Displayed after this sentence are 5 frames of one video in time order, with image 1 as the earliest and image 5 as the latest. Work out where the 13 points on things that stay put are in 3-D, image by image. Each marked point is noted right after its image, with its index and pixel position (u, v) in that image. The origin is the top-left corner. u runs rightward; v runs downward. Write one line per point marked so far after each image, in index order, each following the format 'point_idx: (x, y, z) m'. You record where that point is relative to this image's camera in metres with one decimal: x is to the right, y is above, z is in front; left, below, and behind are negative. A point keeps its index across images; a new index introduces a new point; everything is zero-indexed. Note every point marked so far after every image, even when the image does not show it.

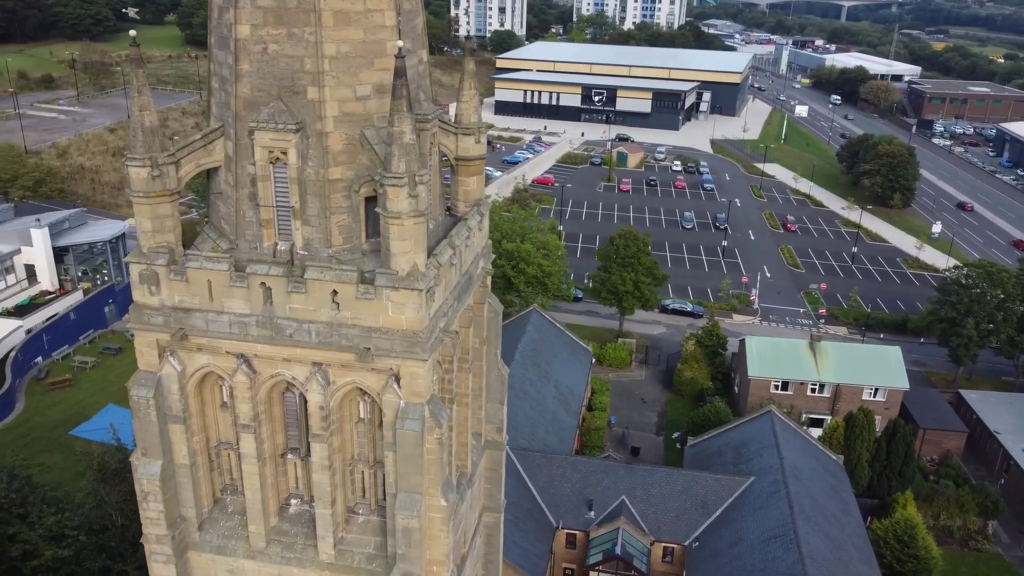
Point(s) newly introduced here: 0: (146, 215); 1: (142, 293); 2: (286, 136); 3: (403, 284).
0: (-5.7, +1.1, +12.7) m
1: (-5.9, -0.1, +13.0) m
2: (-3.4, +2.3, +12.2) m
3: (-1.6, +0.1, +12.1) m
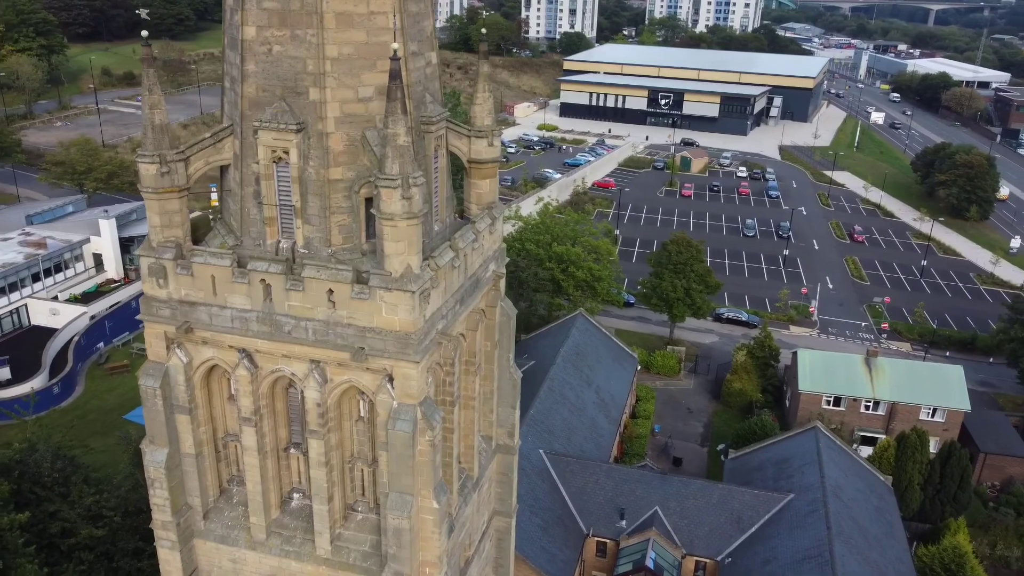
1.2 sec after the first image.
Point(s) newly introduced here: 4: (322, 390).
0: (-5.7, +1.2, +13.1) m
1: (-5.9, 0.0, +13.4) m
2: (-3.4, +2.3, +12.4) m
3: (-1.7, 0.0, +12.1) m
4: (-3.1, -1.6, +13.2) m
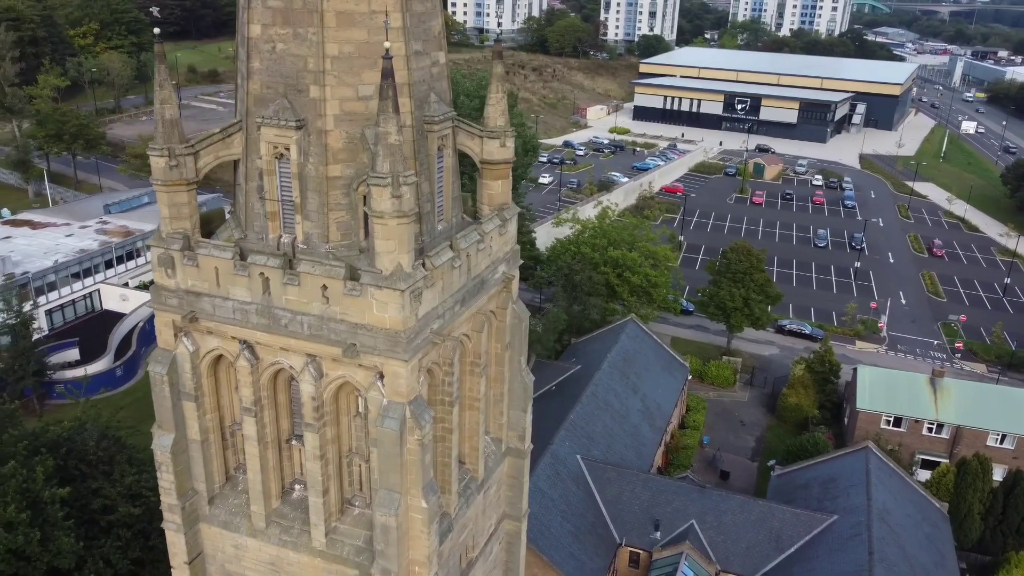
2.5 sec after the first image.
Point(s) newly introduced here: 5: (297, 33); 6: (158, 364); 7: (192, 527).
0: (-5.8, +1.4, +13.5) m
1: (-6.0, +0.2, +13.8) m
2: (-3.5, +2.4, +12.6) m
3: (-1.9, +0.1, +12.2) m
4: (-3.2, -1.6, +13.4) m
5: (-3.3, +3.9, +12.4) m
6: (-6.2, -1.3, +14.2) m
7: (-6.0, -4.5, +15.4) m
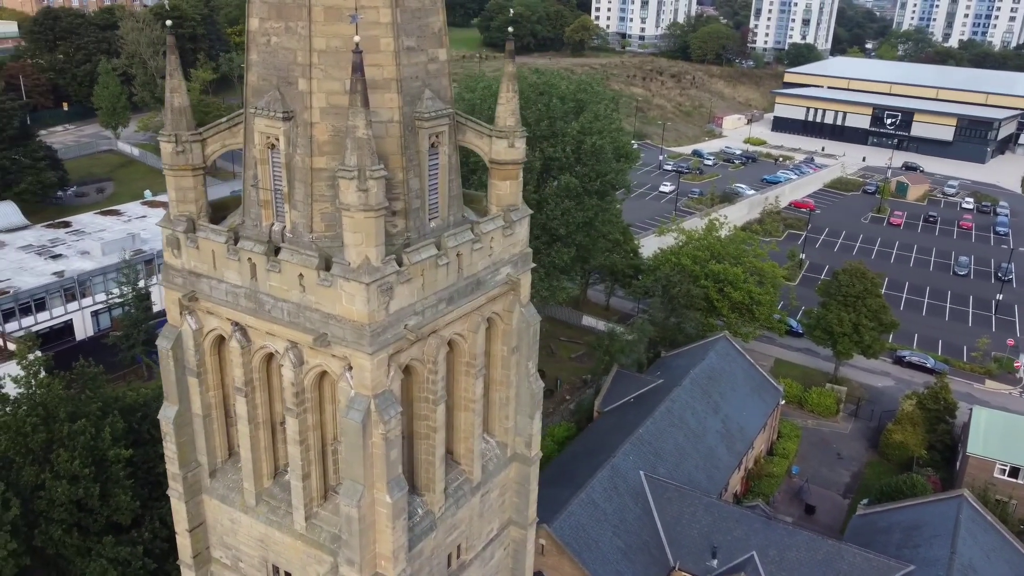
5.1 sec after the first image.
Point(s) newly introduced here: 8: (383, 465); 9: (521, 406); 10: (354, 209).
0: (-5.9, +1.8, +14.2) m
1: (-6.1, +0.6, +14.6) m
2: (-3.8, +2.6, +13.0) m
3: (-2.4, +0.2, +12.3) m
4: (-3.6, -1.4, +13.7) m
5: (-3.5, +4.1, +12.7) m
6: (-6.4, -0.9, +15.0) m
7: (-6.3, -4.1, +16.1) m
8: (-2.1, -2.9, +13.3) m
9: (+0.2, -2.5, +17.2) m
10: (-2.3, +1.2, +12.1) m
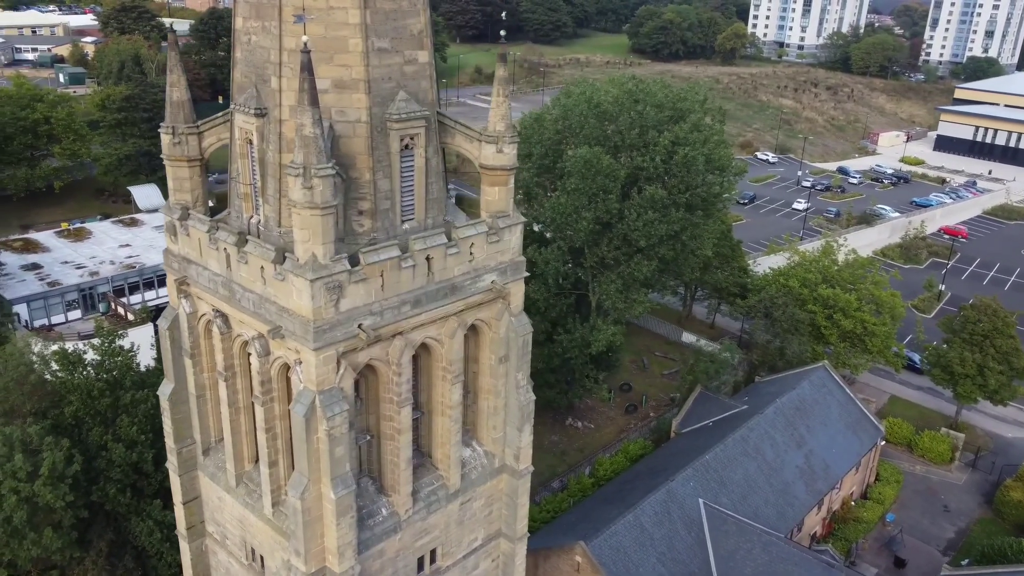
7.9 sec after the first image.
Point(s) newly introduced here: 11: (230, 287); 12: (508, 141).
0: (-6.3, +2.1, +15.0) m
1: (-6.5, +0.9, +15.4) m
2: (-4.3, +2.8, +13.4) m
3: (-3.3, +0.3, +12.5) m
4: (-4.3, -1.2, +14.1) m
5: (-4.0, +4.2, +13.1) m
6: (-6.8, -0.6, +15.8) m
7: (-6.7, -3.8, +17.0) m
8: (-3.0, -2.8, +13.4) m
9: (-0.1, -2.7, +16.9) m
10: (-3.2, +1.2, +12.3) m
11: (-4.9, 0.0, +14.1) m
12: (-0.1, +2.7, +14.9) m
